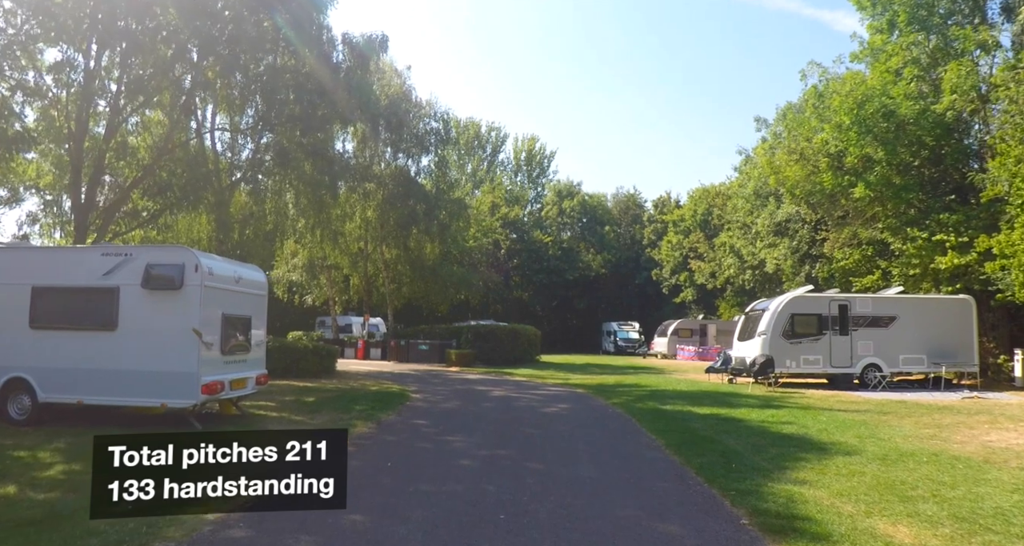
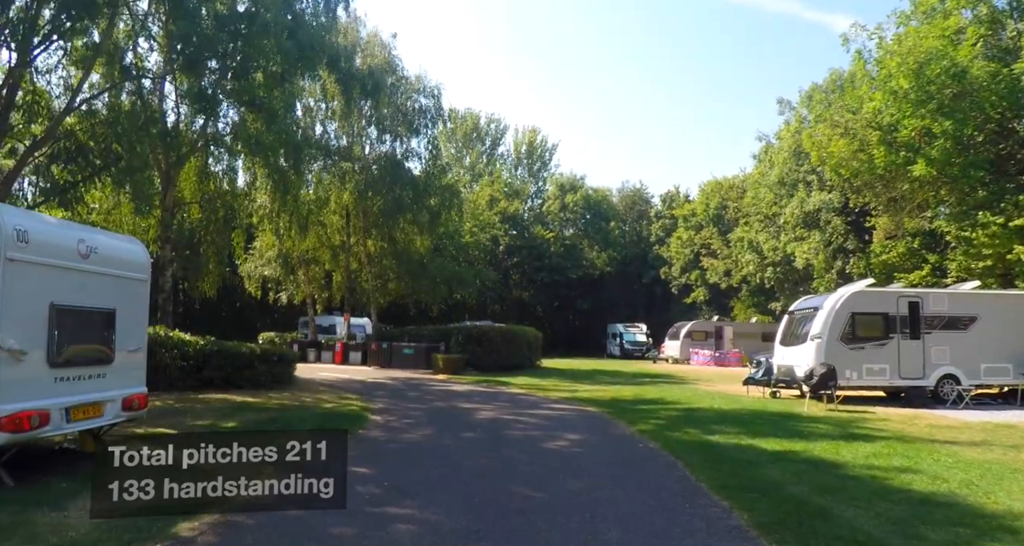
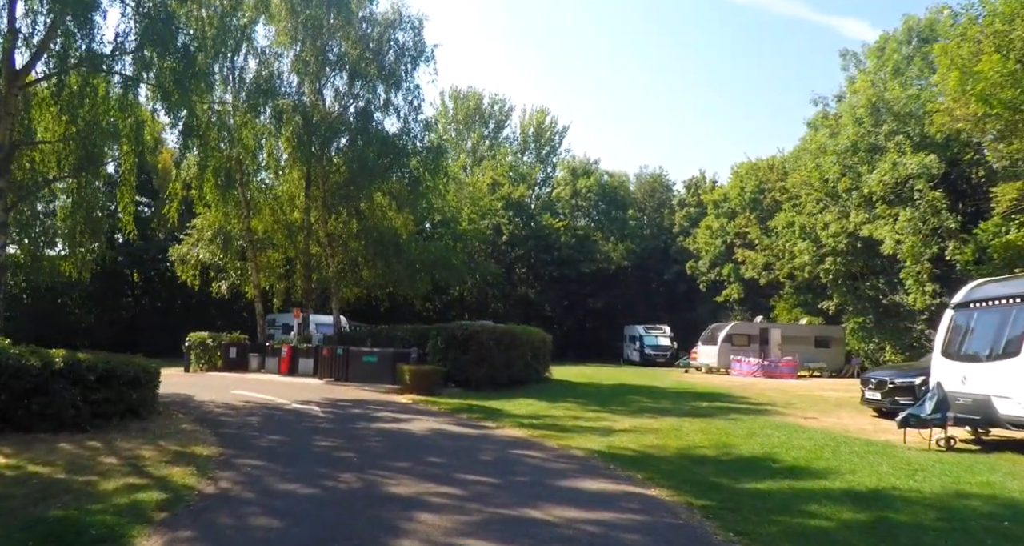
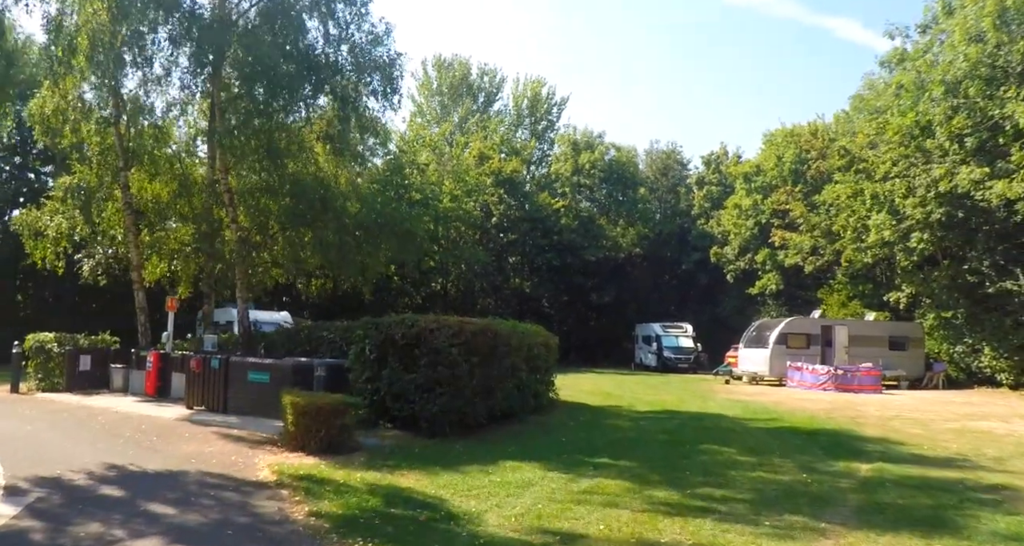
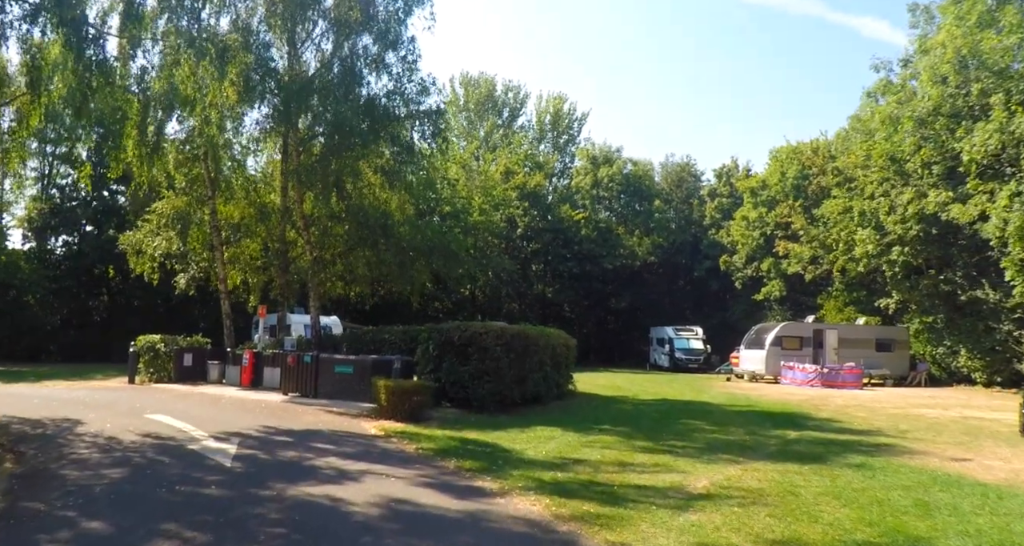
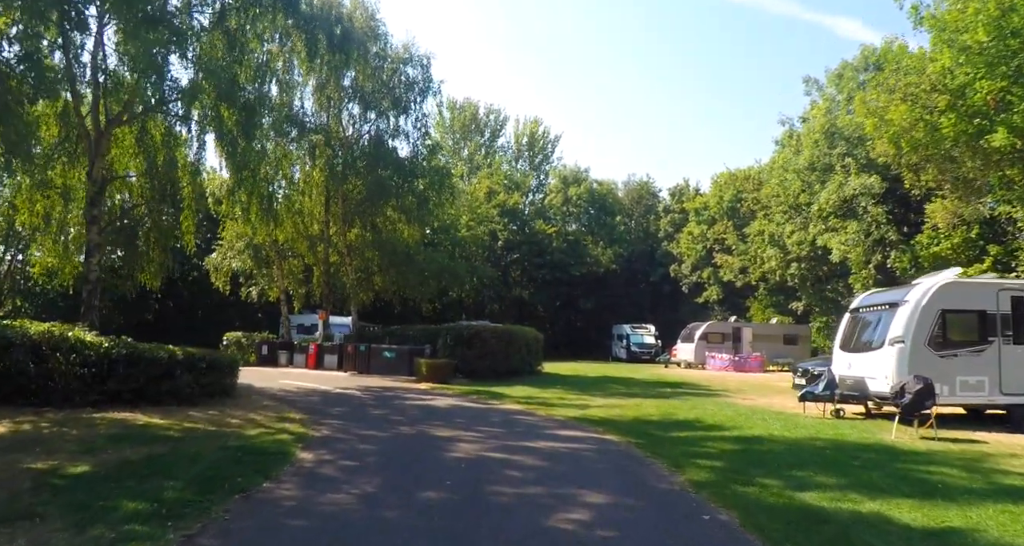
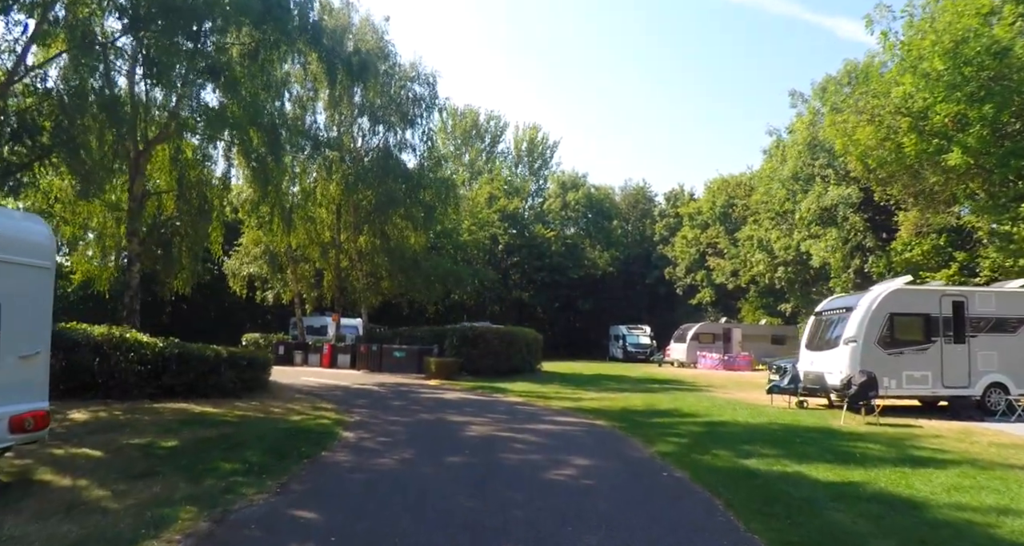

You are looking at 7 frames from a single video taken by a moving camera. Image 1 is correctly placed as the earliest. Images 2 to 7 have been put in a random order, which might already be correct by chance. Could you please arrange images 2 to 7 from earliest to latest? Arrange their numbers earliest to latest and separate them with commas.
2, 7, 6, 3, 5, 4
